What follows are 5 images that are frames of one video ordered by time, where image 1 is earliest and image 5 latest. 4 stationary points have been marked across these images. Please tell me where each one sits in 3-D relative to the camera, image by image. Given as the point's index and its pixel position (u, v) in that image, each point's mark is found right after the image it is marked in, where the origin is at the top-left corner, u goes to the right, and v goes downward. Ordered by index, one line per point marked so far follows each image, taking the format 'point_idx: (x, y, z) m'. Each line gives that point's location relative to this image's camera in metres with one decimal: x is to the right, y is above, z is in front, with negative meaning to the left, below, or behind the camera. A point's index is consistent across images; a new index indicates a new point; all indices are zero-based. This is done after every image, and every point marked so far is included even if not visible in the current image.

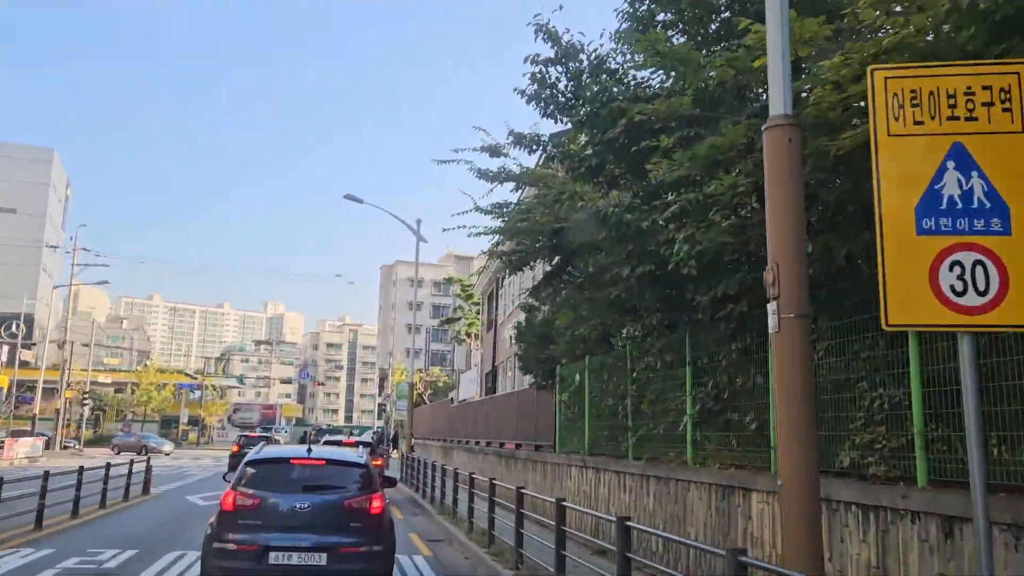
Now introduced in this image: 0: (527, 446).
0: (+0.3, -2.8, +17.3) m
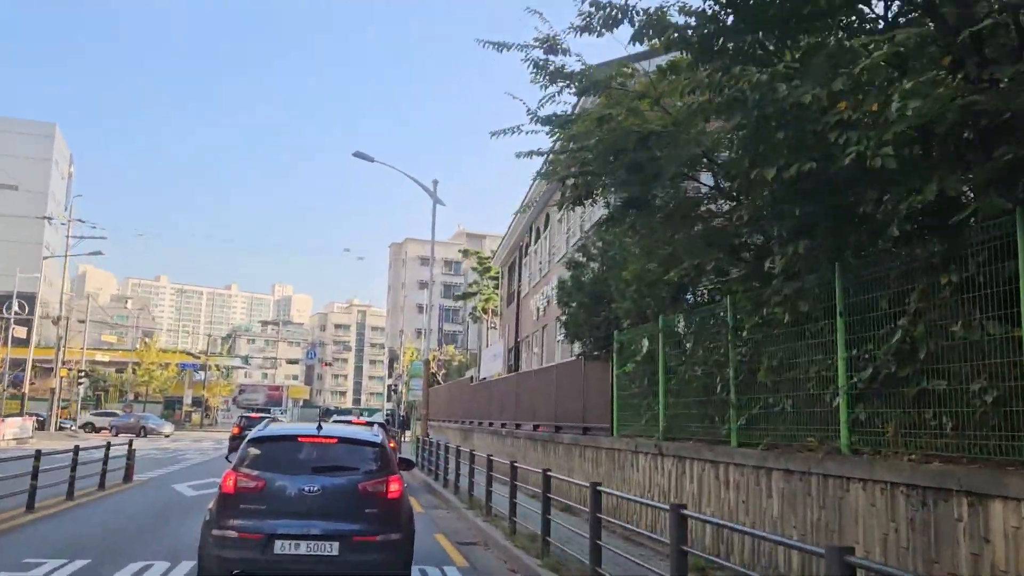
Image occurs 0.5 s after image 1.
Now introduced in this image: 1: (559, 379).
0: (+0.8, -2.1, +14.8) m
1: (+0.7, -1.4, +15.6) m
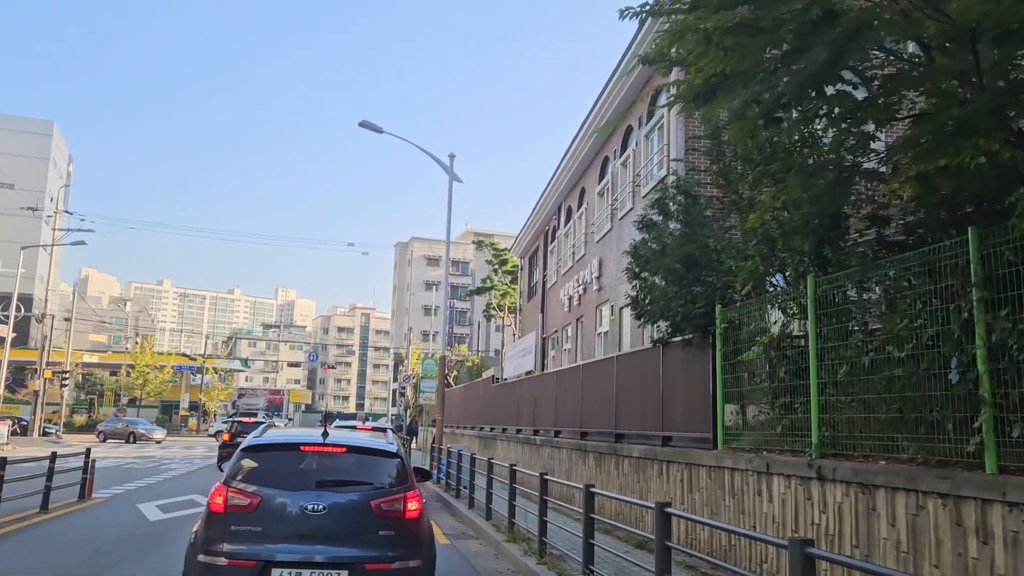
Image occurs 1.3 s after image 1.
0: (+1.4, -1.8, +11.5) m
1: (+1.3, -1.1, +12.4) m
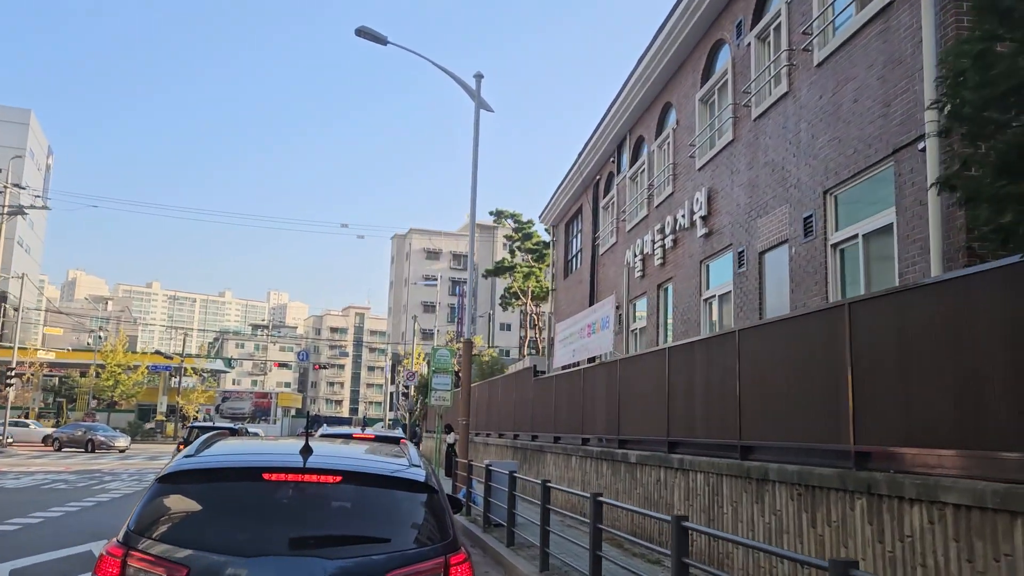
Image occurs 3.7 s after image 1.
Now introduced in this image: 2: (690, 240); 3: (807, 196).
0: (+2.3, -1.0, +5.7) m
1: (+2.2, -0.4, +6.5) m
2: (+2.4, +0.7, +13.7) m
3: (+2.9, +0.9, +9.6) m
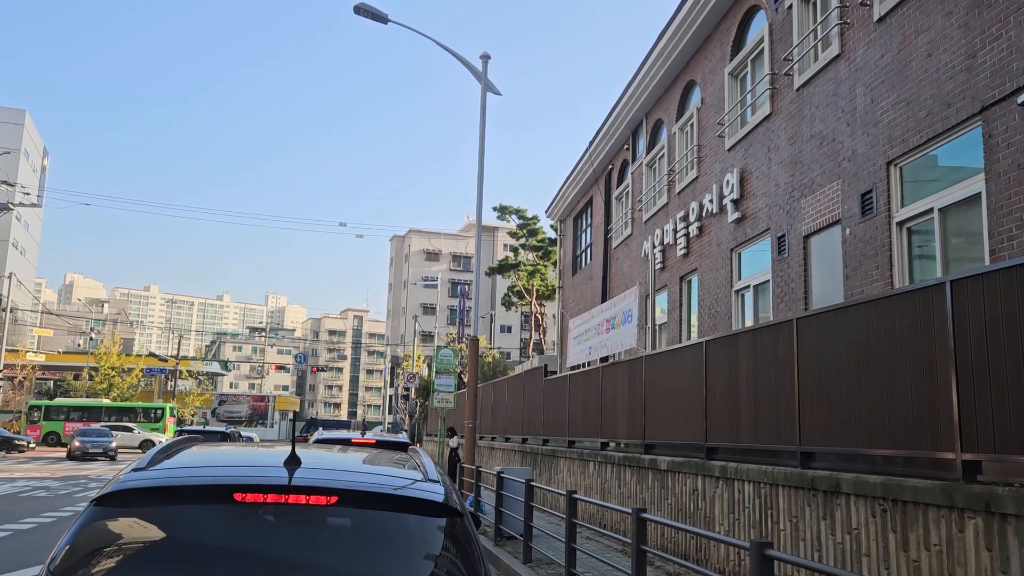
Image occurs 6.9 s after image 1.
0: (+2.5, -0.9, +4.6) m
1: (+2.4, -0.2, +5.4) m
2: (+2.6, +0.8, +12.6) m
3: (+3.0, +1.0, +8.5) m
